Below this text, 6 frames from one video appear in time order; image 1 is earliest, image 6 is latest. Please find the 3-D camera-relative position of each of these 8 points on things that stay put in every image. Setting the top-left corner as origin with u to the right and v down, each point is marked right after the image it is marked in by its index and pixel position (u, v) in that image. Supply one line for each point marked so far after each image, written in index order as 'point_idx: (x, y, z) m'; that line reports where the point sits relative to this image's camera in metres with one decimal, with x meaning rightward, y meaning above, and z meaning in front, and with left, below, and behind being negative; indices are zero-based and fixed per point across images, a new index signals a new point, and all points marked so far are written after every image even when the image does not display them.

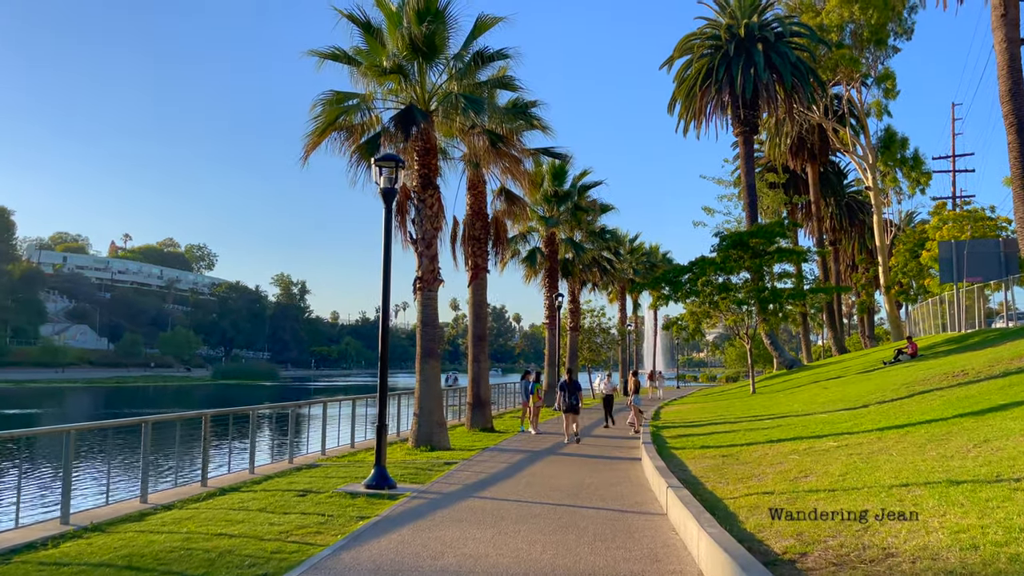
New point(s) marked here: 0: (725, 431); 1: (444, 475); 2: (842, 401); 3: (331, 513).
0: (+4.5, -3.0, +16.2) m
1: (-1.0, -2.8, +11.7) m
2: (+7.9, -2.7, +18.5) m
3: (-2.0, -2.5, +8.6) m
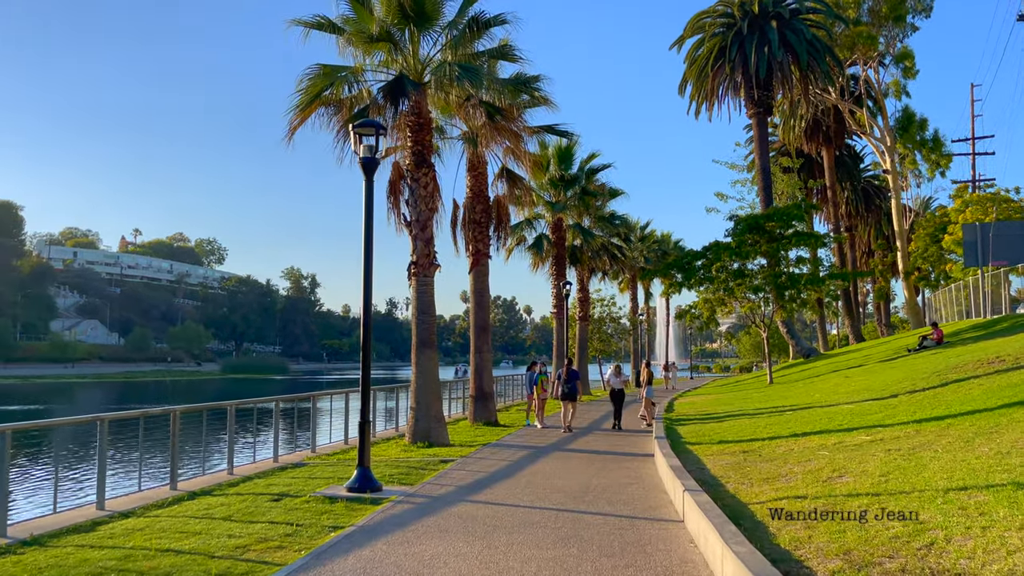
0: (+4.5, -2.6, +15.1) m
1: (-1.0, -2.6, +10.7) m
2: (+8.0, -2.3, +17.4) m
3: (-2.1, -2.3, +7.6) m
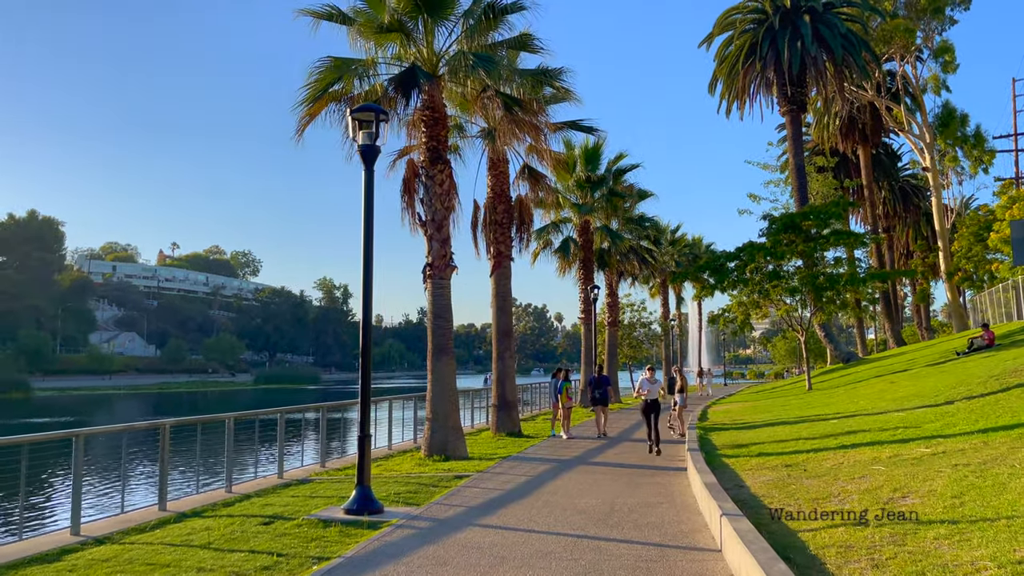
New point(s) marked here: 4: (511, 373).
0: (+4.9, -2.6, +14.0) m
1: (-0.8, -2.6, +9.8) m
2: (+8.4, -2.3, +16.1) m
3: (-2.0, -2.3, +6.8) m
4: (0.0, -2.1, +18.7) m
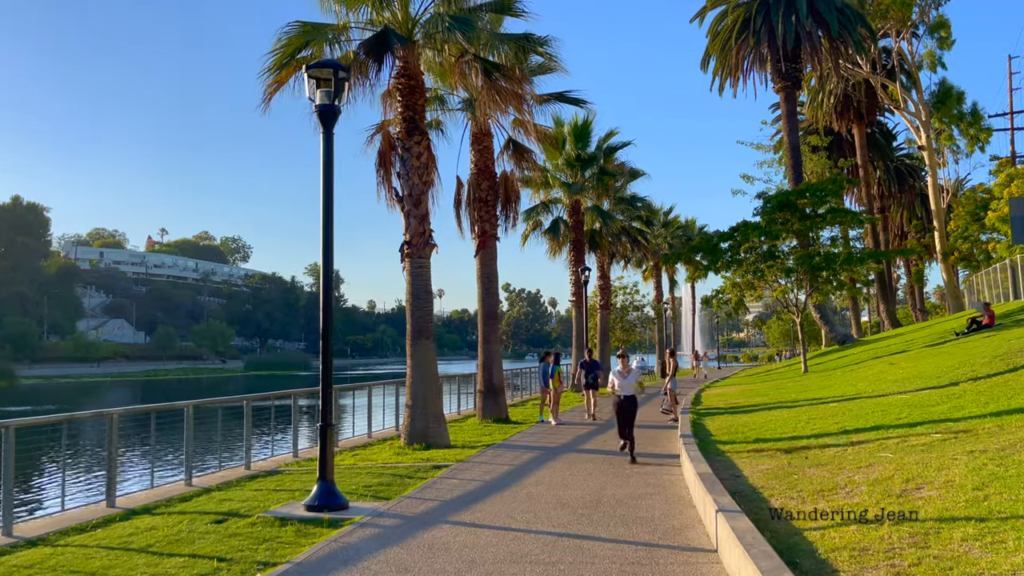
0: (+4.7, -2.2, +13.4) m
1: (-1.0, -2.3, +9.1) m
2: (+8.2, -1.8, +15.5) m
3: (-2.2, -2.1, +6.1) m
4: (-0.3, -1.6, +18.0) m
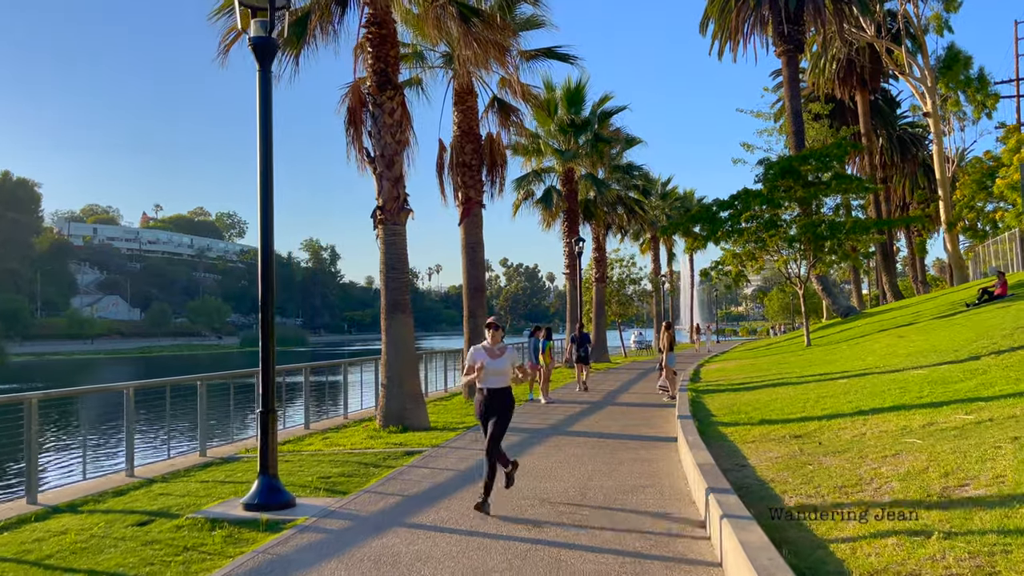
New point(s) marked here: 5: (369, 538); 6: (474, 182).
0: (+4.4, -1.7, +12.4) m
1: (-1.3, -2.0, +8.1) m
2: (+7.9, -1.2, +14.5) m
3: (-2.4, -1.8, +5.0) m
4: (-0.6, -1.0, +17.0) m
5: (-1.0, -1.8, +5.6) m
6: (-0.8, +2.3, +16.7) m
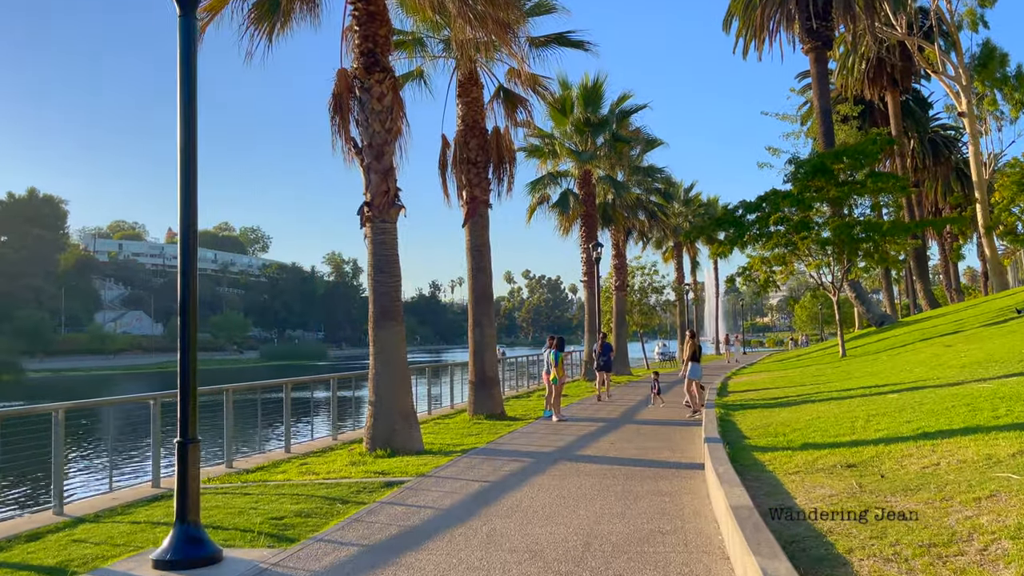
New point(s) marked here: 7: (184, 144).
0: (+4.5, -1.7, +10.8) m
1: (-1.4, -2.0, +6.7) m
2: (+8.0, -1.2, +12.8) m
3: (-2.6, -1.8, +3.7) m
4: (-0.4, -1.1, +15.6) m
5: (-1.2, -1.8, +4.2) m
6: (-0.7, +2.1, +15.4) m
7: (-2.3, +1.0, +5.7) m
